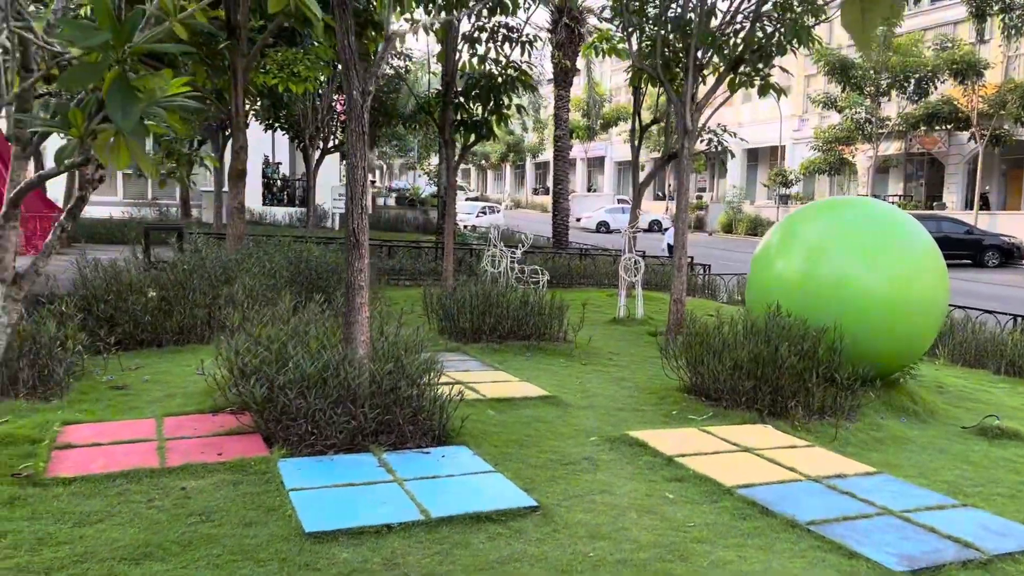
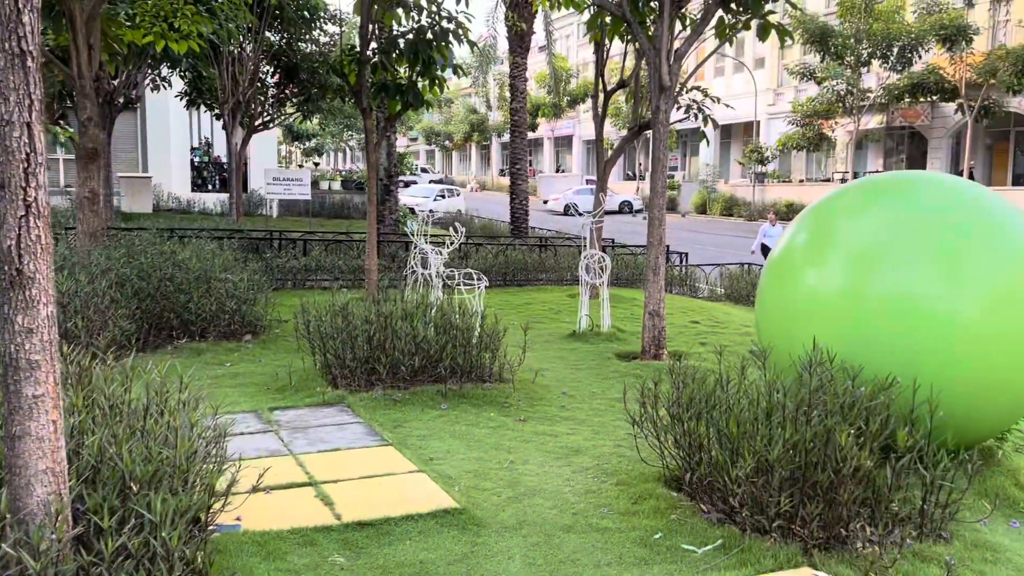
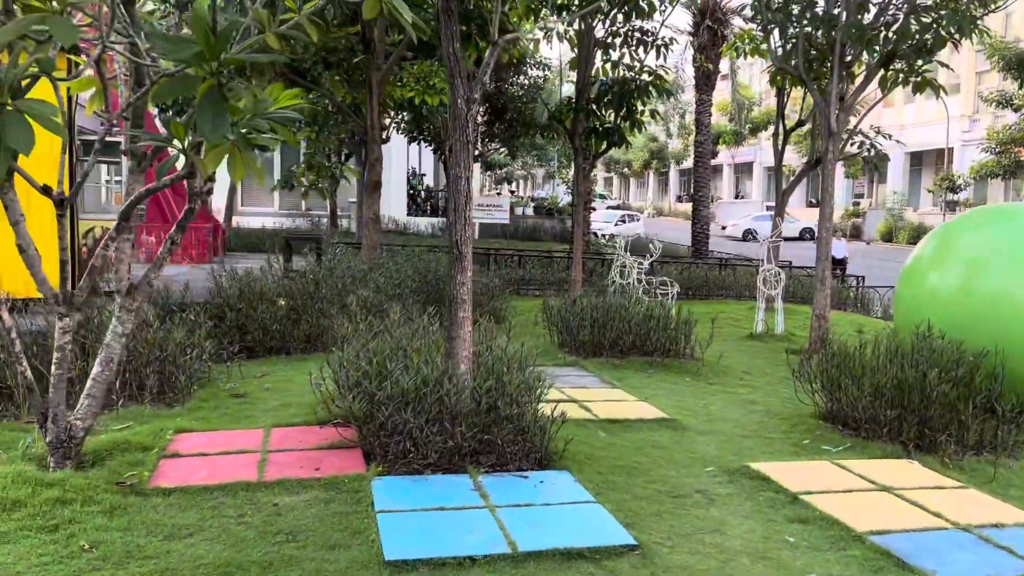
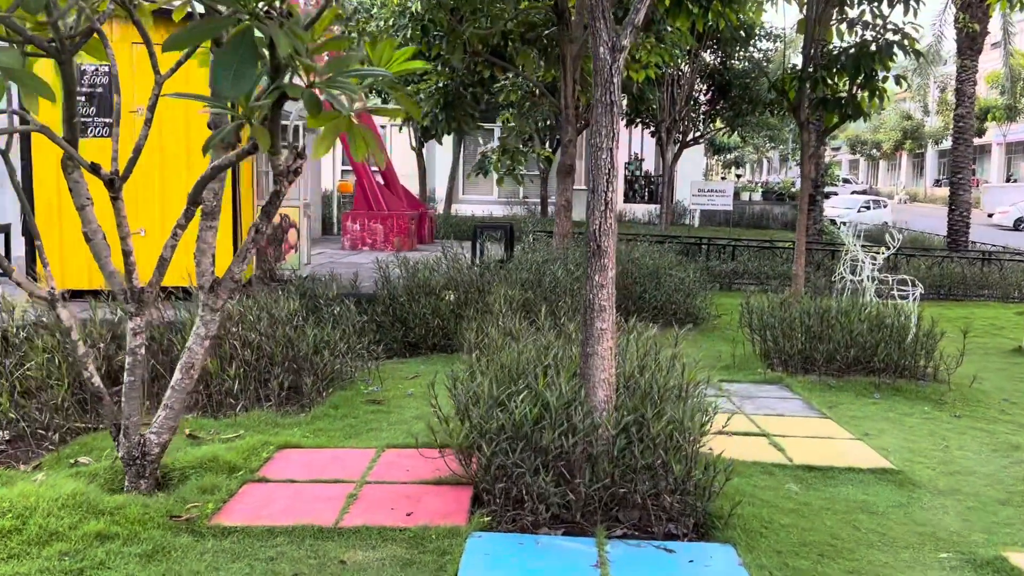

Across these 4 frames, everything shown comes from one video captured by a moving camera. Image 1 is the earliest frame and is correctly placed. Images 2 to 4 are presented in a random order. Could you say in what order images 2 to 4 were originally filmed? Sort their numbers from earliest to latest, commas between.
3, 4, 2
